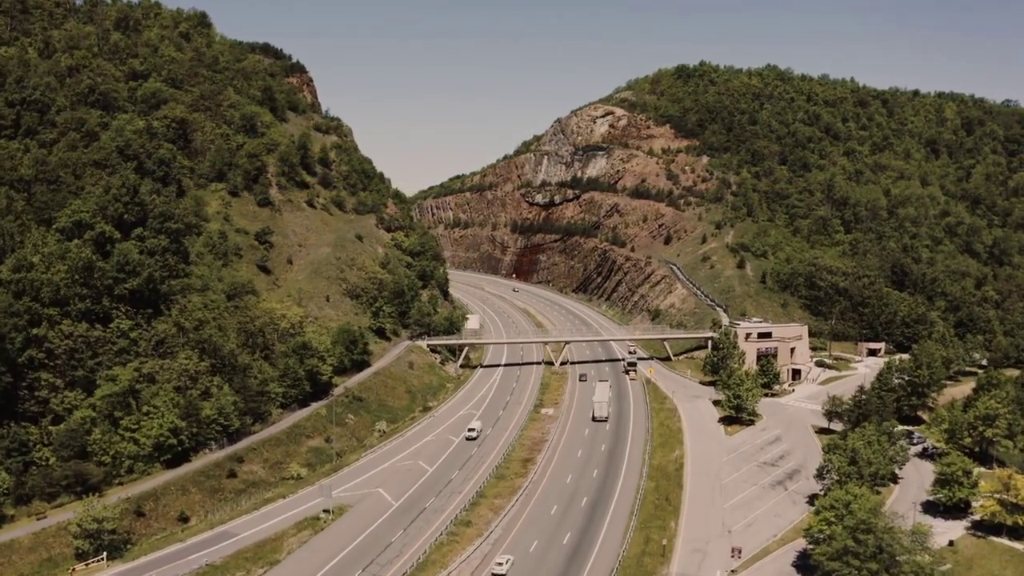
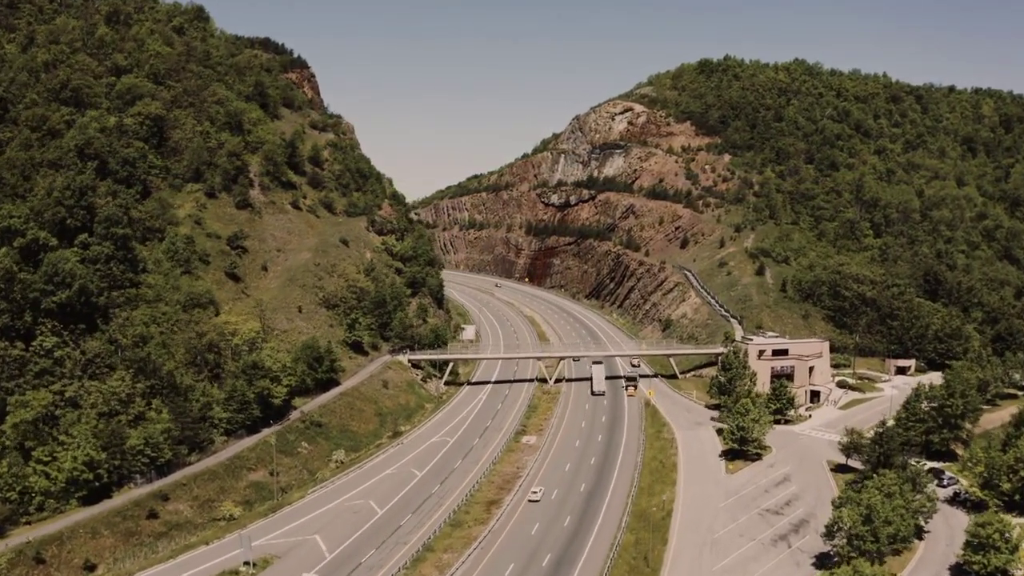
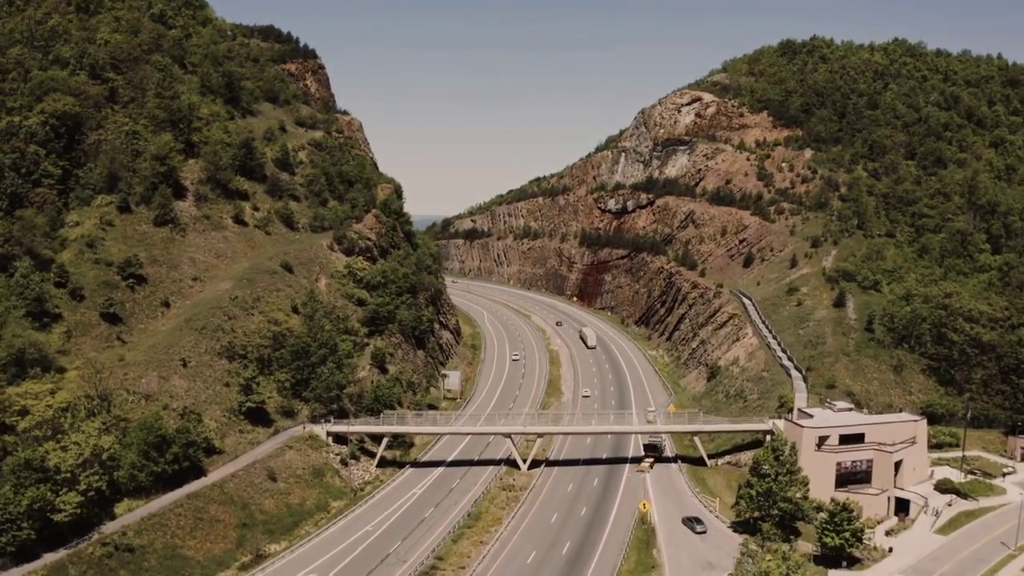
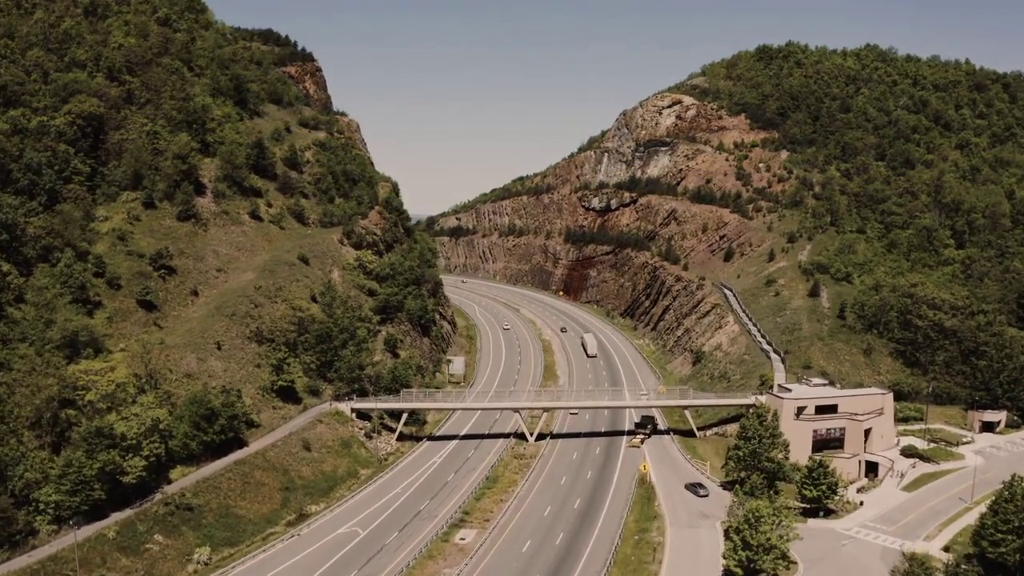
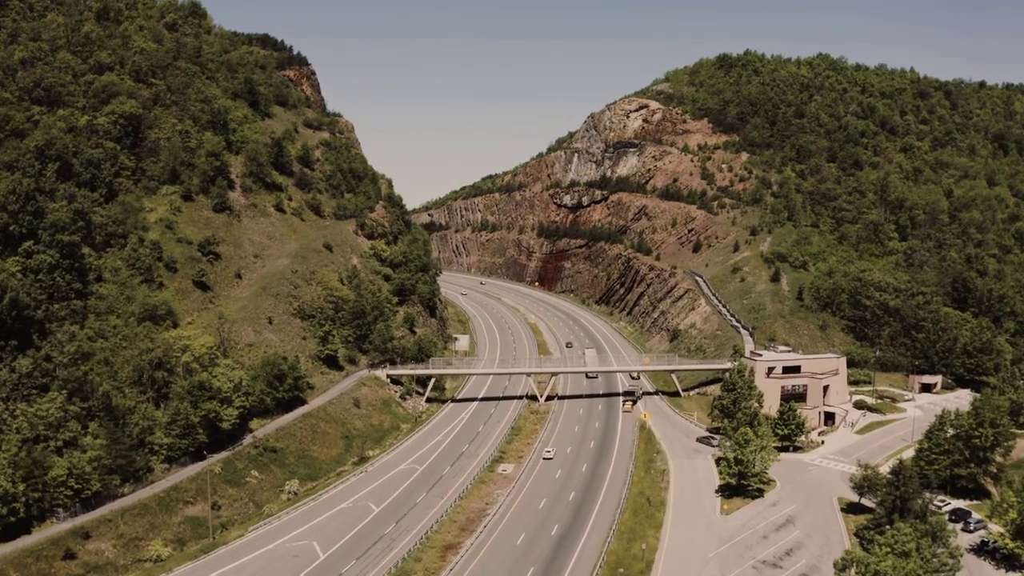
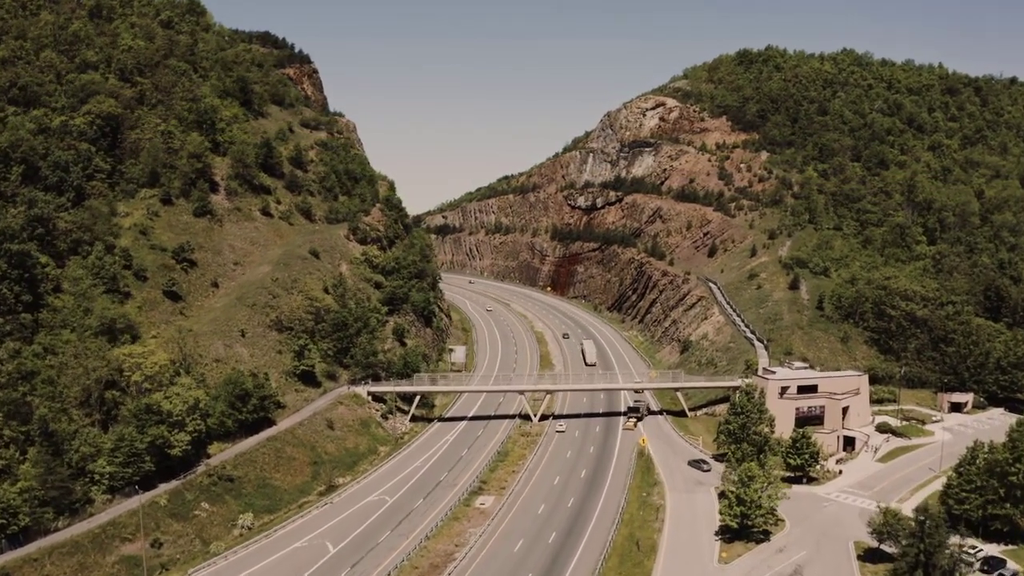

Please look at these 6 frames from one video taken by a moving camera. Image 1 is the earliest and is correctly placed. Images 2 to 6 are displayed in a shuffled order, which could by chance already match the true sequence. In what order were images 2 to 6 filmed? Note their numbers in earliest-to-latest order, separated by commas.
2, 5, 6, 4, 3
